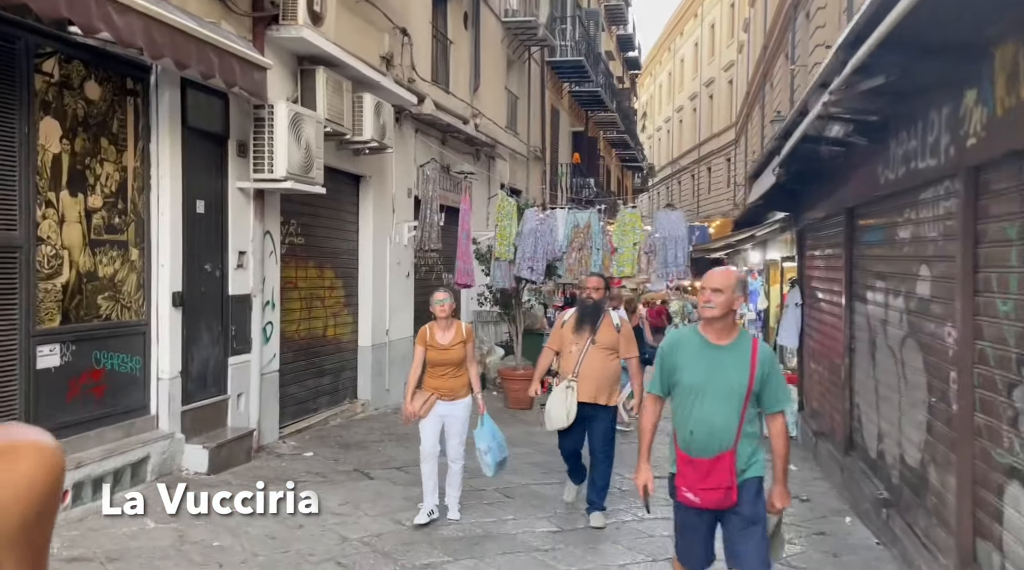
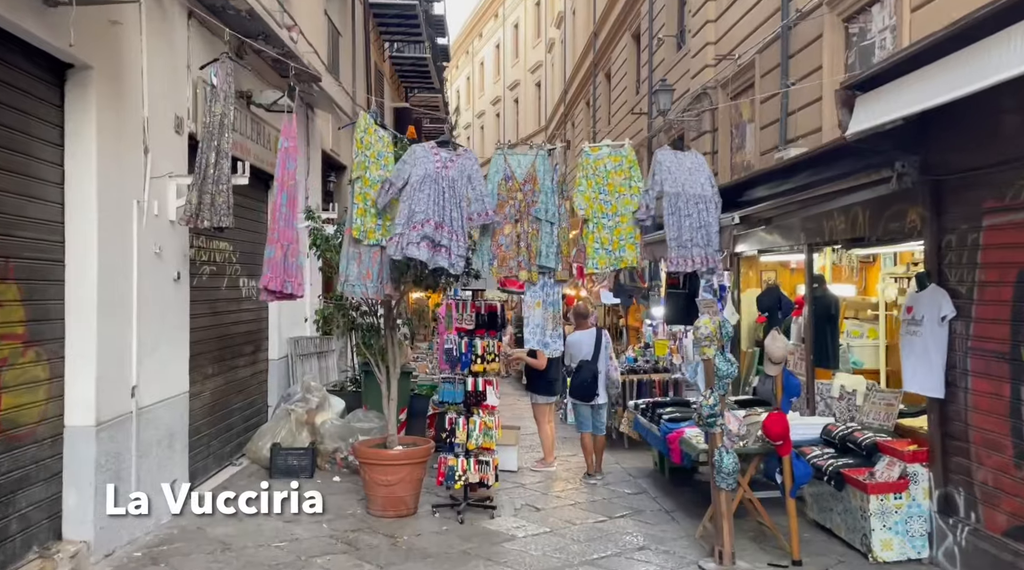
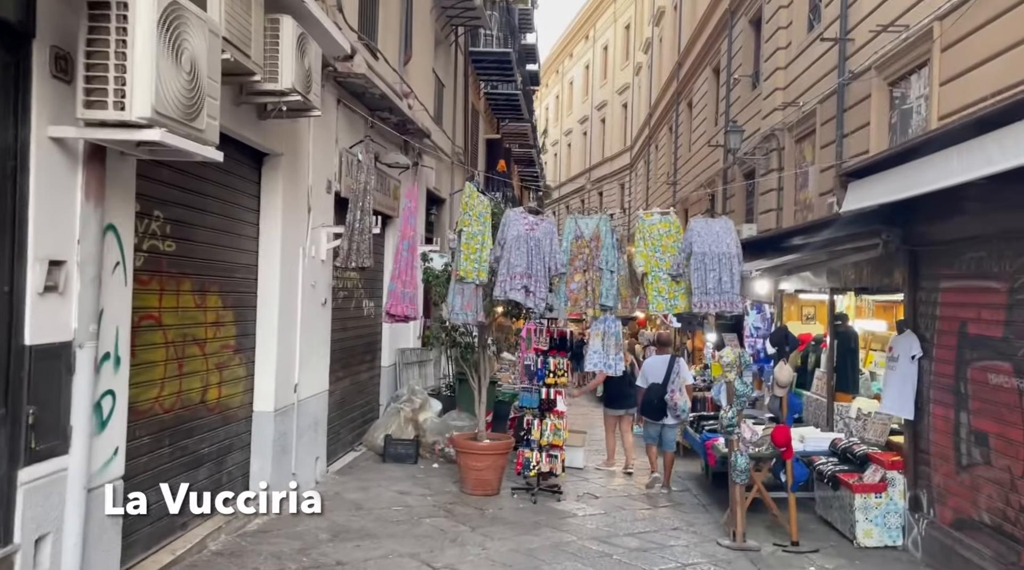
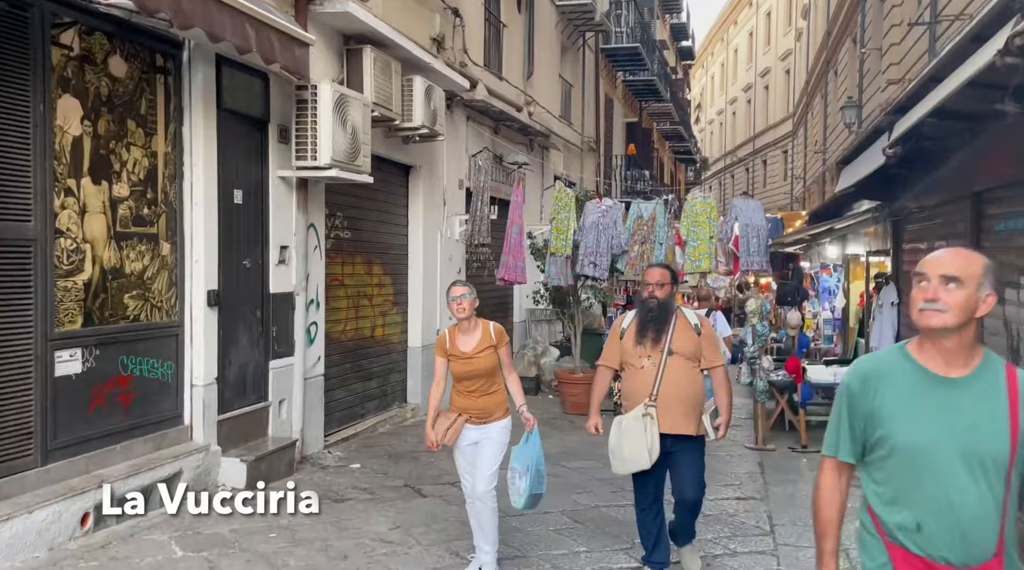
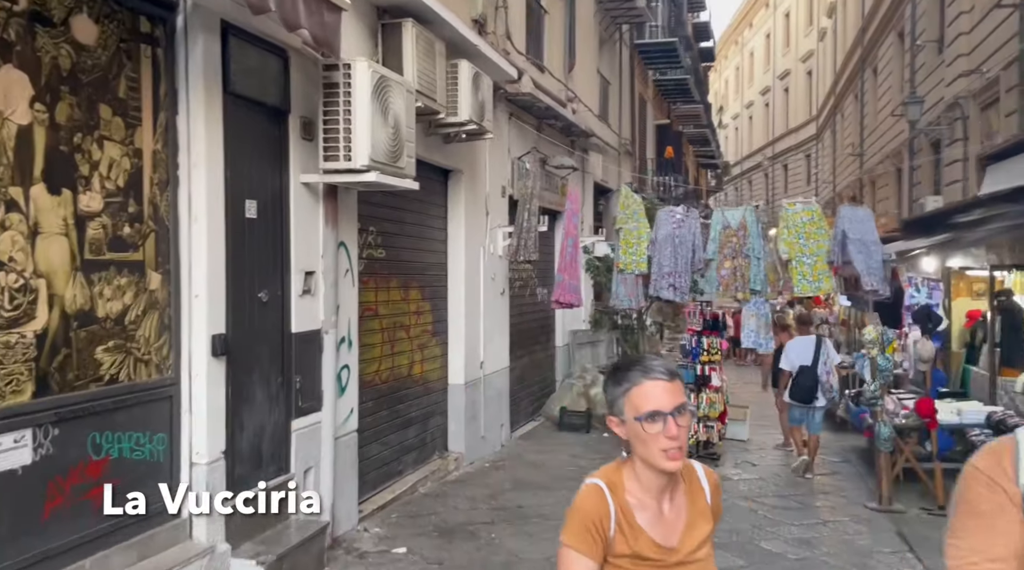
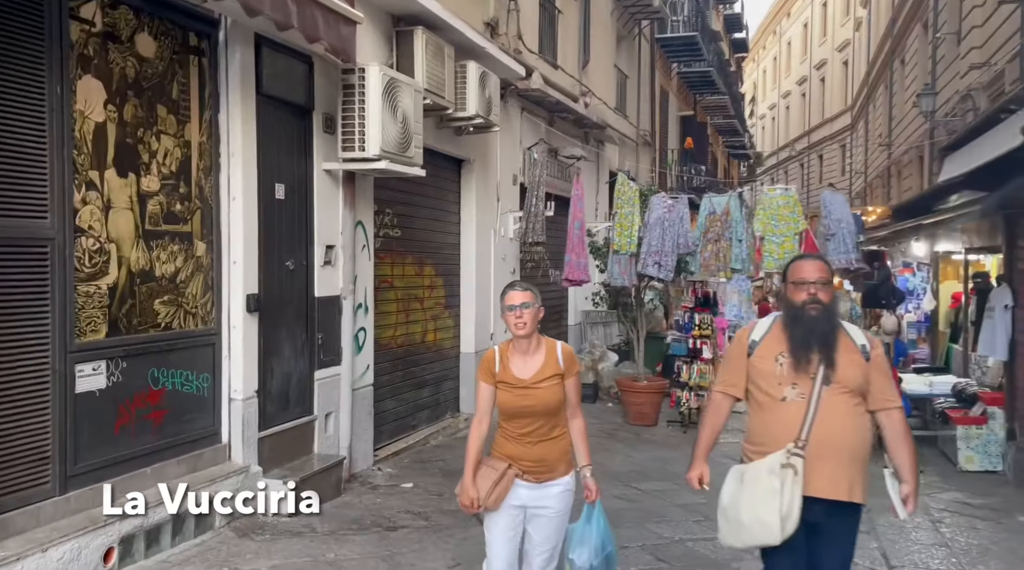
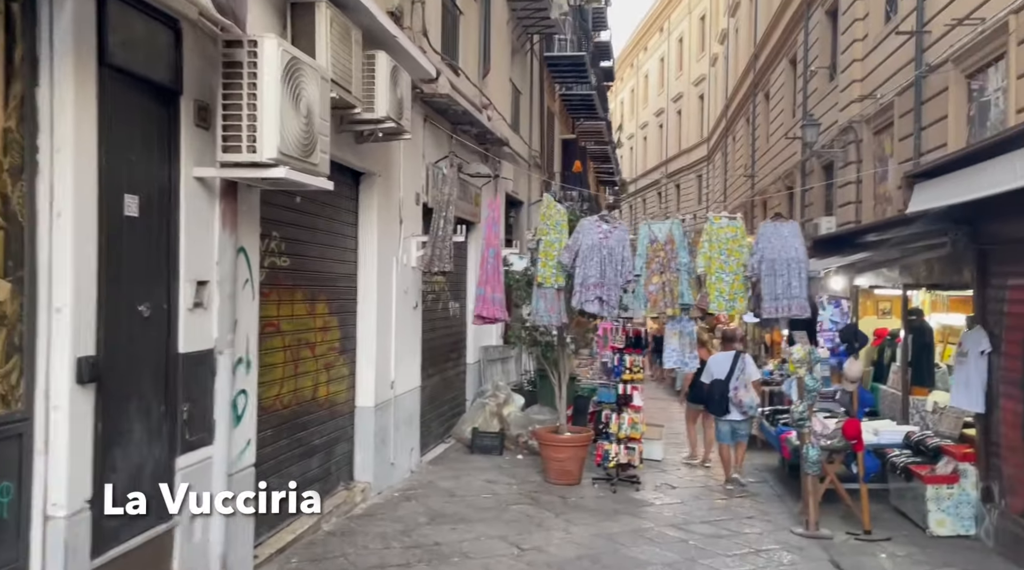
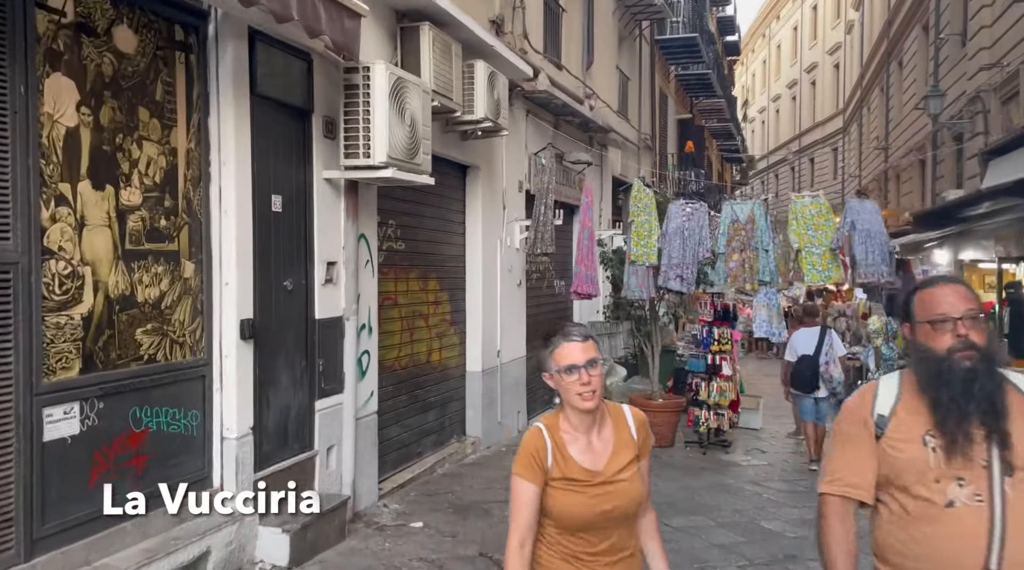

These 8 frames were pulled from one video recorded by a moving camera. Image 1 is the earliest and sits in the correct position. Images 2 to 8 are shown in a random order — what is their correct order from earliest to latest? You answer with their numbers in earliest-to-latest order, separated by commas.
4, 6, 8, 5, 7, 3, 2
